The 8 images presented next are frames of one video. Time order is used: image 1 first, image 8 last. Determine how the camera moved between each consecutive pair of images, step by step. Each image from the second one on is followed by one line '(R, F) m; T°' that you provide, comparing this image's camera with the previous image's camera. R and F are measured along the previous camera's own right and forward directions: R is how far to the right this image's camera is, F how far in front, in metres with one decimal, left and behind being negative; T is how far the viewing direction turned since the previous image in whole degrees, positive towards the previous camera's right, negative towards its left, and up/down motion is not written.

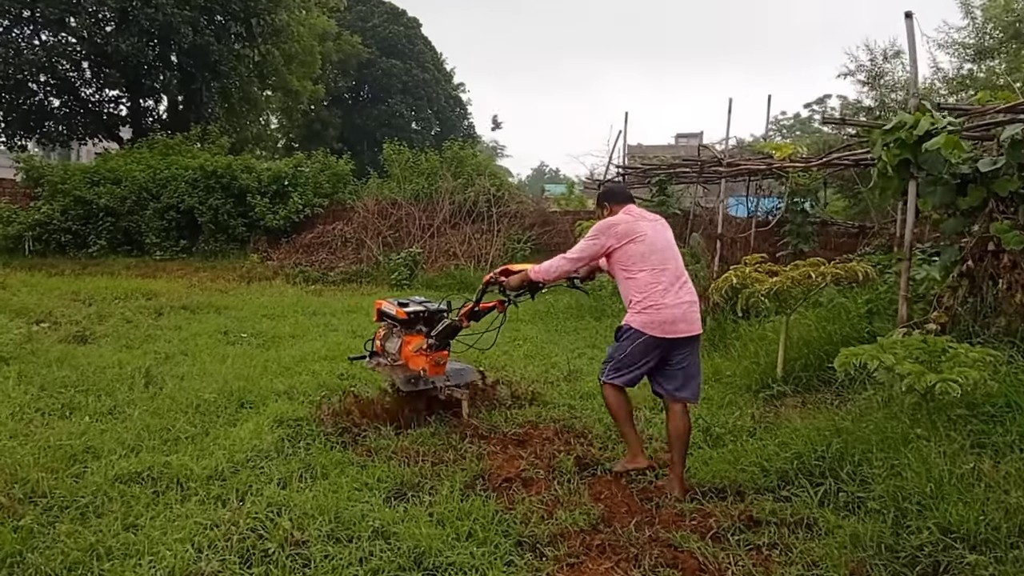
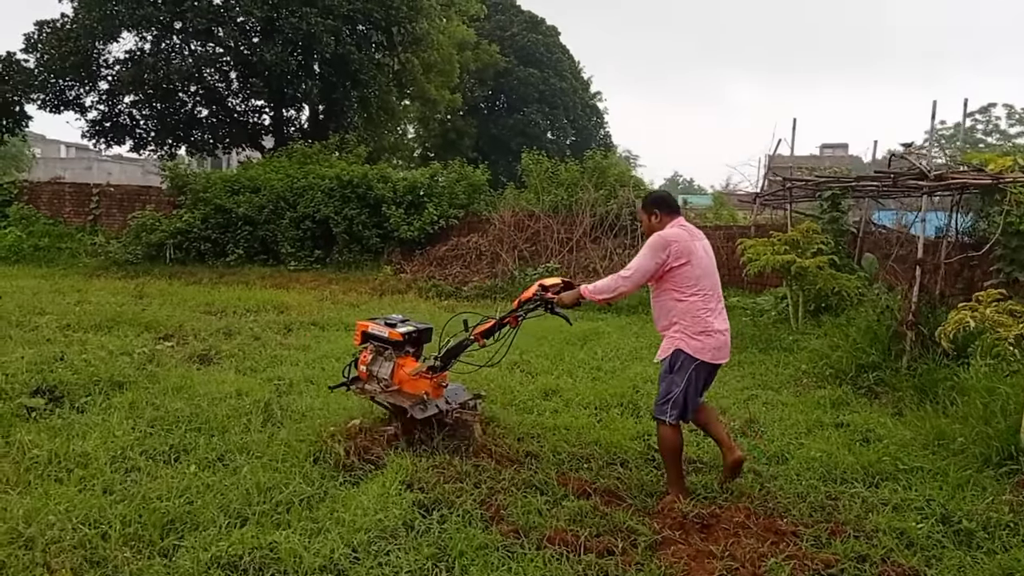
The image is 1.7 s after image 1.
(-0.3, +0.9) m; -8°
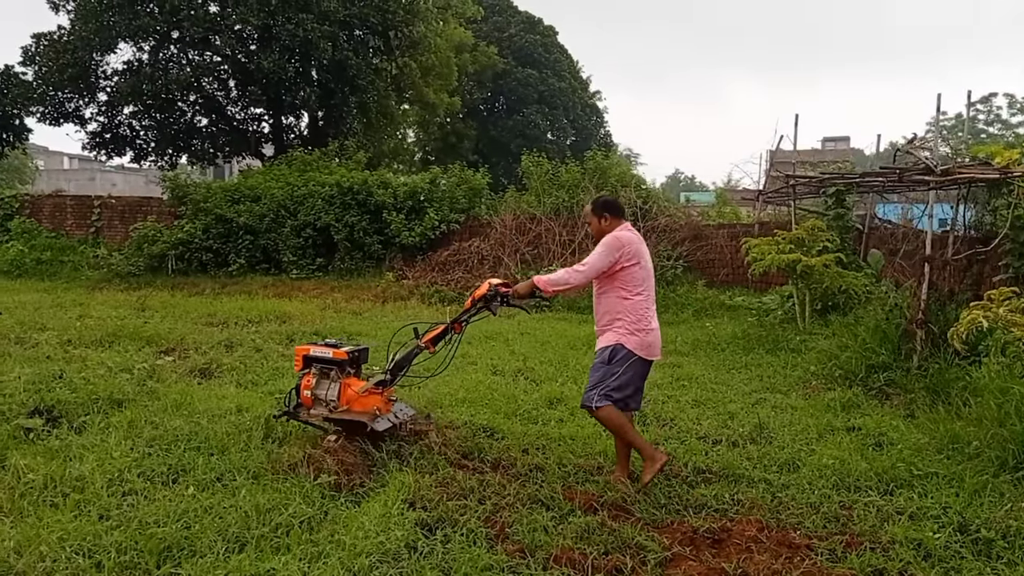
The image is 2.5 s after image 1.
(0.0, +0.1) m; 0°
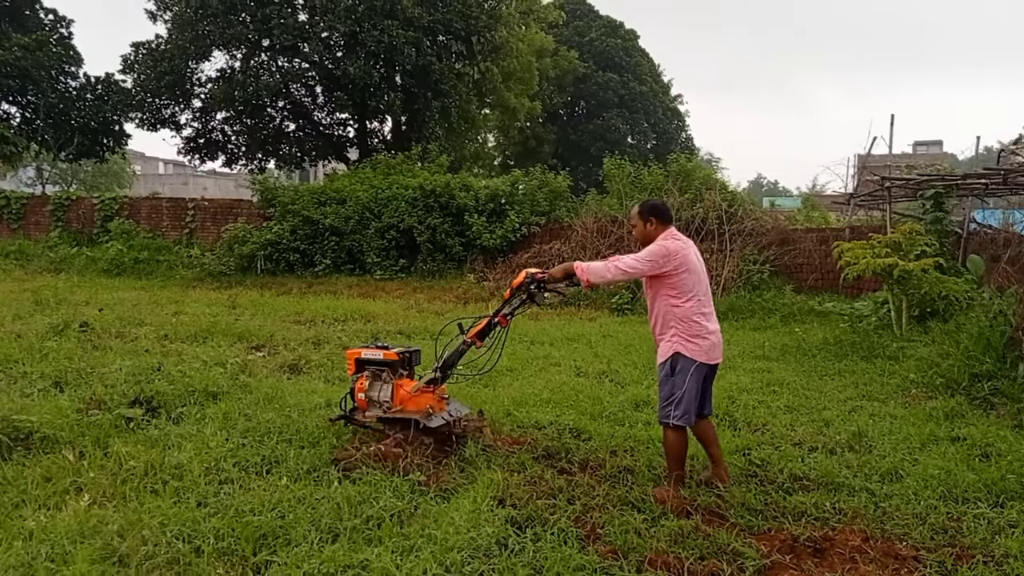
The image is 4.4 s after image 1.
(-0.1, 0.0) m; -5°
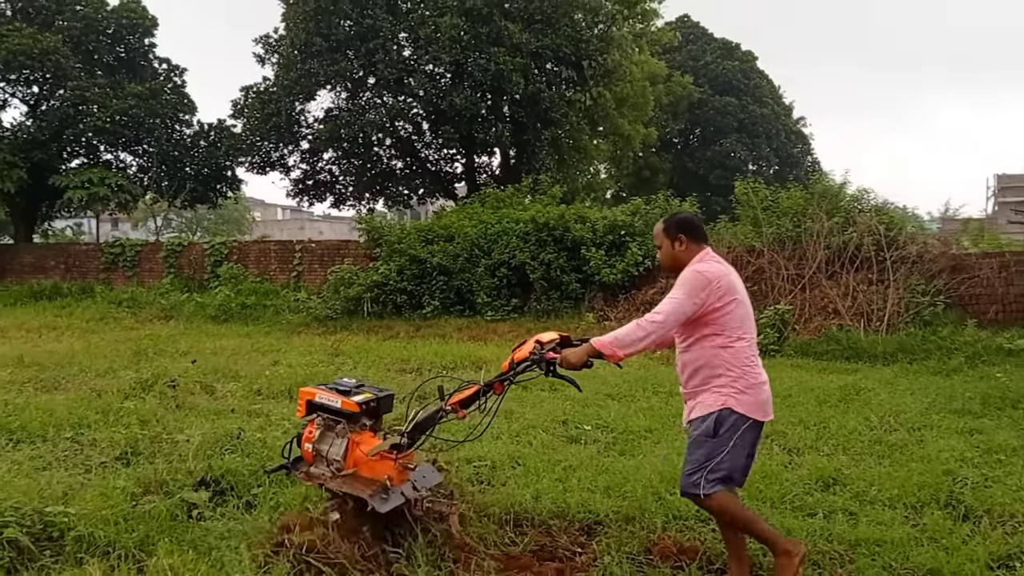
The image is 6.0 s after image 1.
(-0.2, +1.1) m; -7°
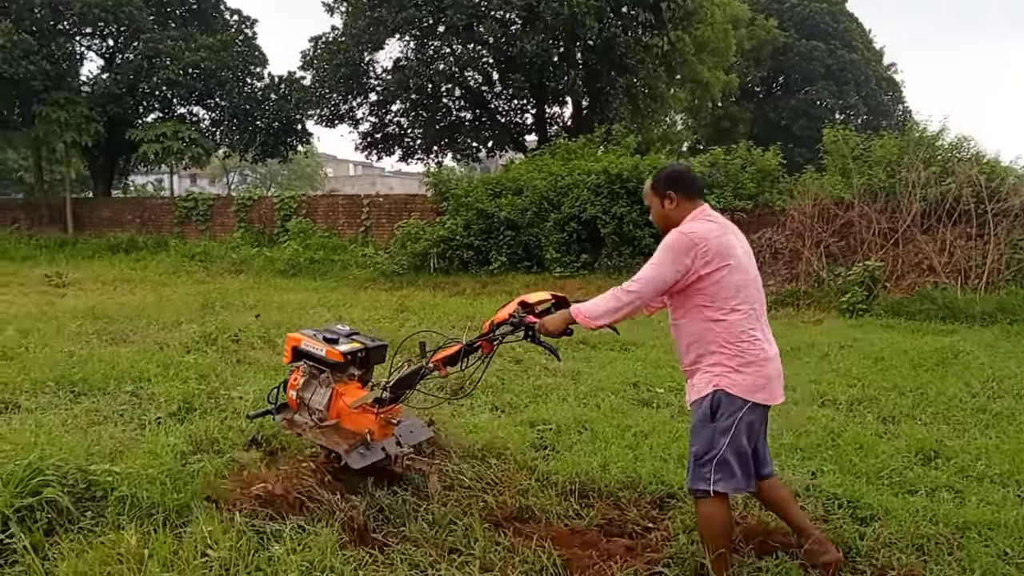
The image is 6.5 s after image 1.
(0.0, +0.3) m; -5°
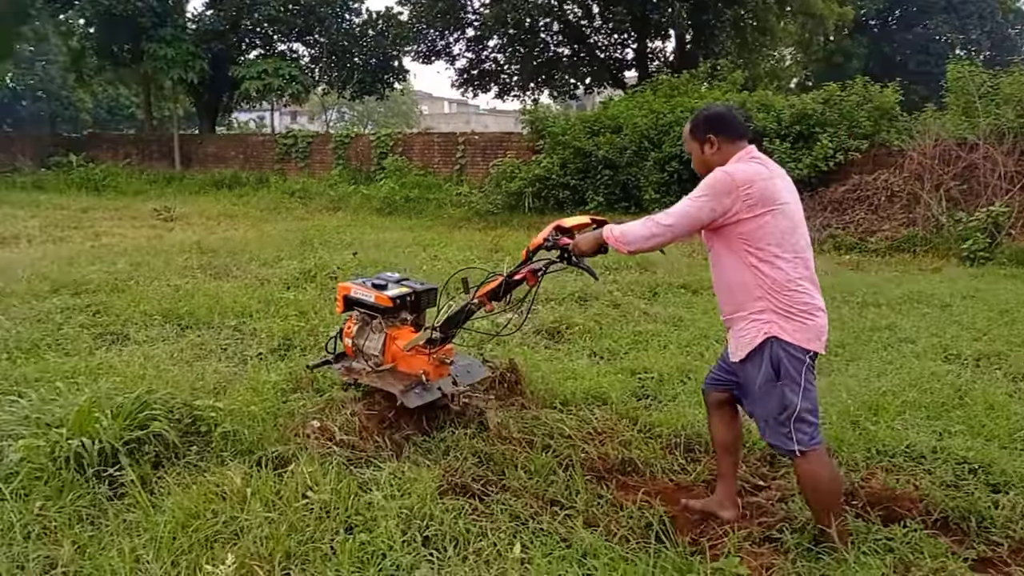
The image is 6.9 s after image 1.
(-0.1, +0.2) m; -6°
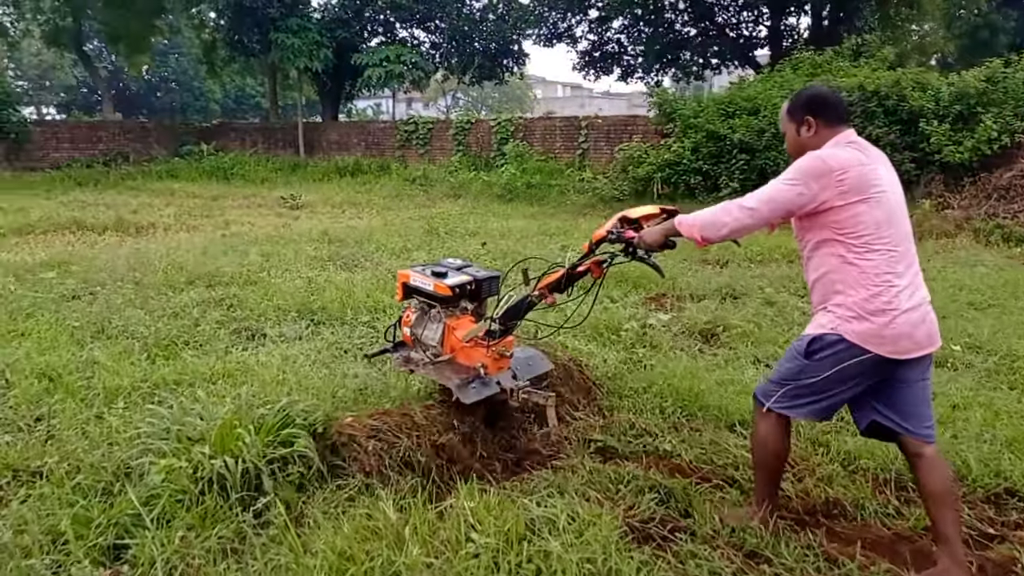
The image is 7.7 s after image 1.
(-0.3, +0.4) m; -7°
